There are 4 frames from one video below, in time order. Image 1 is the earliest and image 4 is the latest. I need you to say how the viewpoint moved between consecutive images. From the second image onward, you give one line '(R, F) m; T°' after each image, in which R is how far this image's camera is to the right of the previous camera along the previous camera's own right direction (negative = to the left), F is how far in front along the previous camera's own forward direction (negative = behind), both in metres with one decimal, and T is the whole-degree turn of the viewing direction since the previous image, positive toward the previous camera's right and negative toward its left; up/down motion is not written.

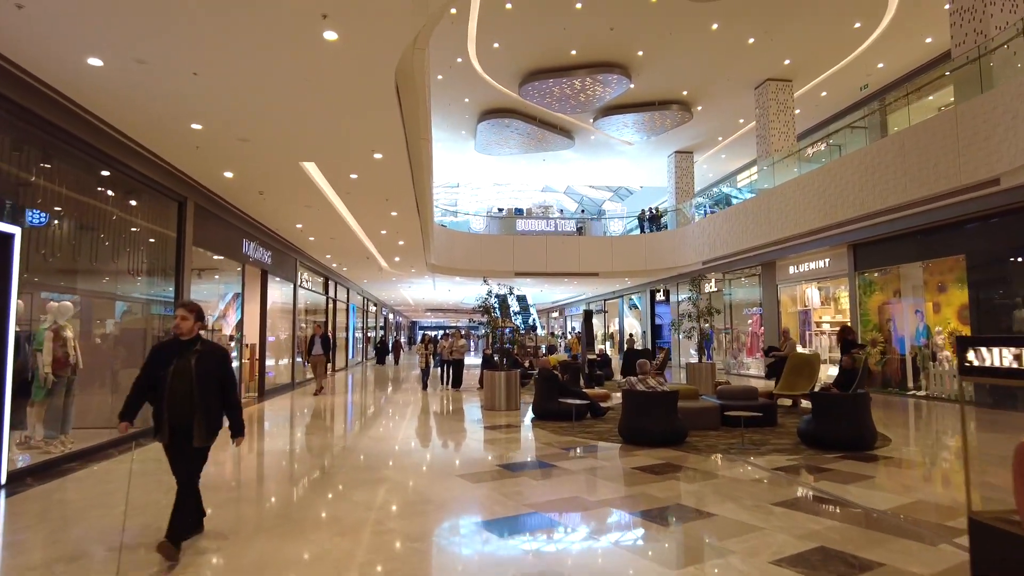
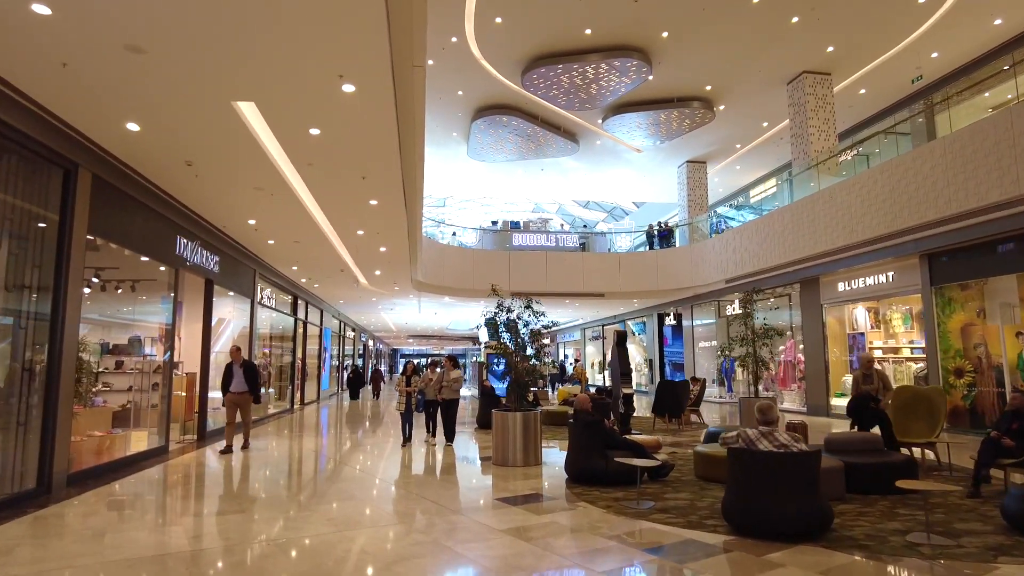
(-0.4, +2.3) m; +2°
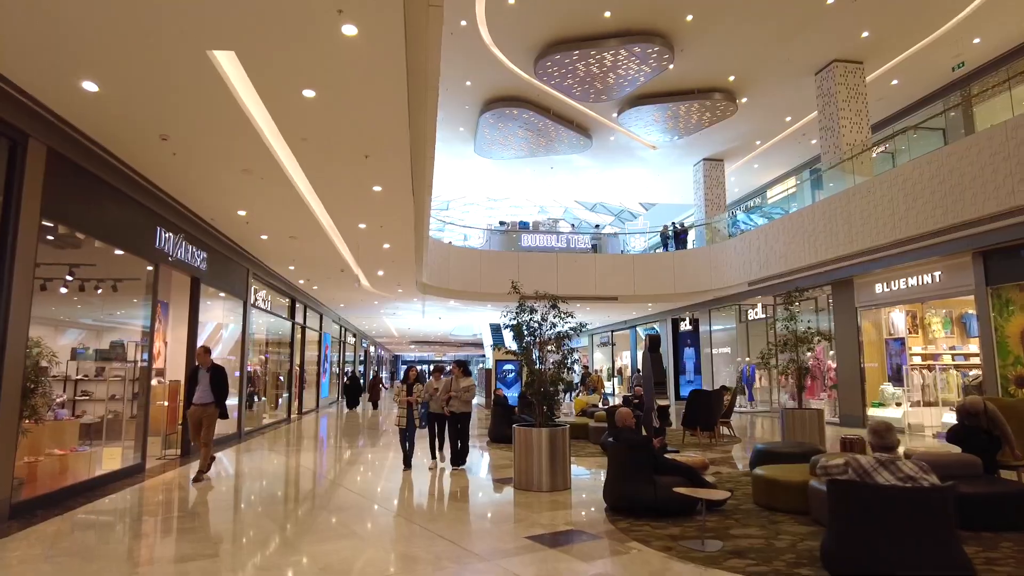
(-0.2, +0.9) m; 0°
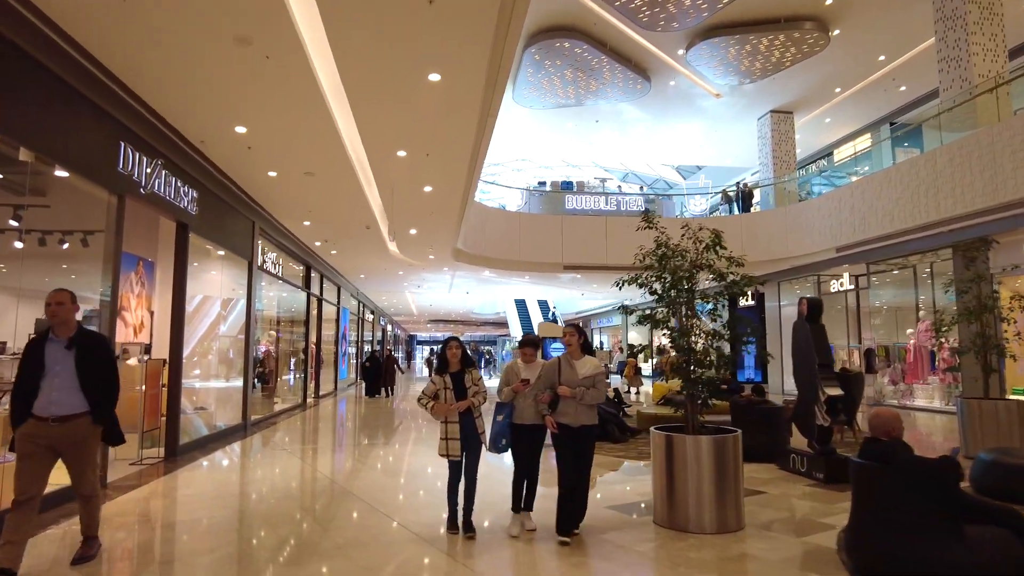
(-0.8, +2.1) m; -1°
